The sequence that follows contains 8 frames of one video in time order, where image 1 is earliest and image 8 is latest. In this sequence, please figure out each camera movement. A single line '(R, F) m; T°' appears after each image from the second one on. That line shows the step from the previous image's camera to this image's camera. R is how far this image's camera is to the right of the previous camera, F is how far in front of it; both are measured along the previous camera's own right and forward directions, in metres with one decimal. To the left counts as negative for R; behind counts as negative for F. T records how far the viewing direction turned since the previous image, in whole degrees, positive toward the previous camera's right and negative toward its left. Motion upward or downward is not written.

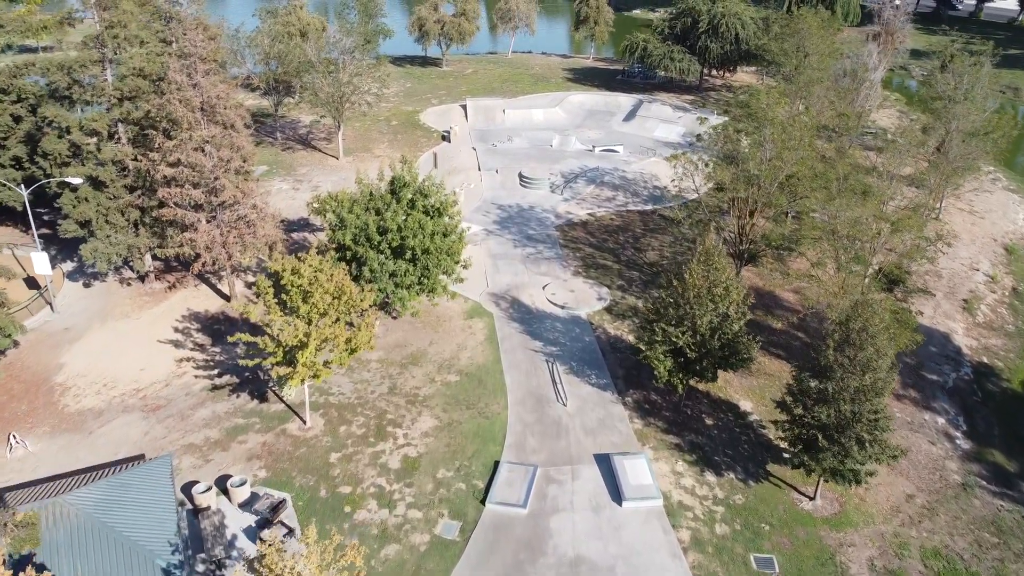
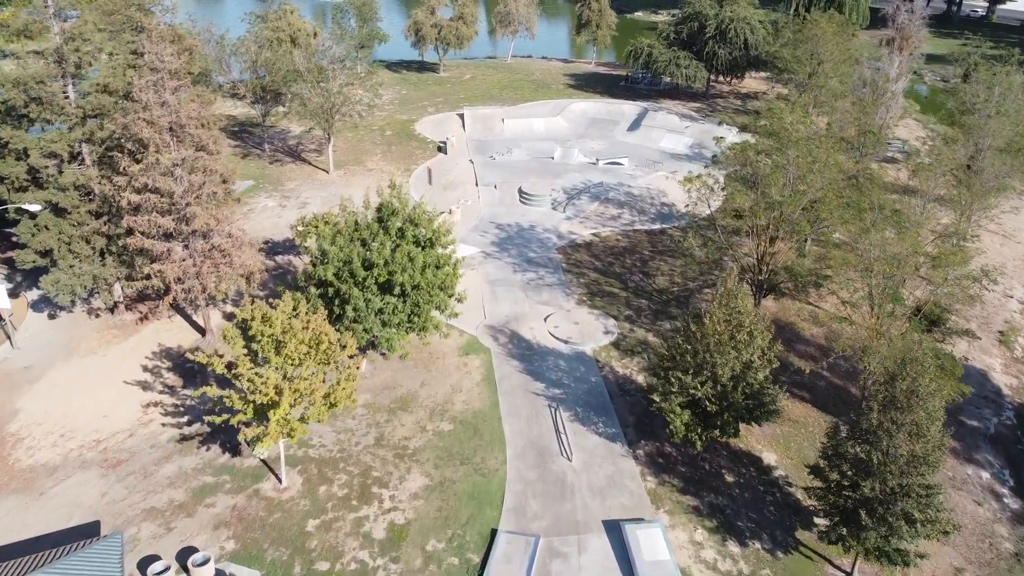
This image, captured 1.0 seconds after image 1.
(0.0, +2.0) m; 0°
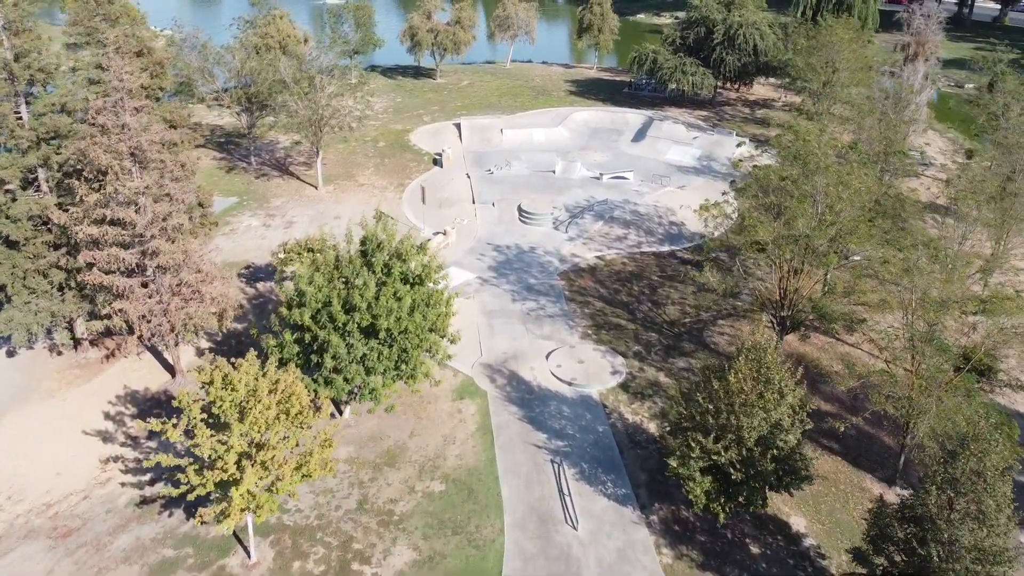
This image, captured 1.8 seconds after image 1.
(0.0, +2.1) m; 0°
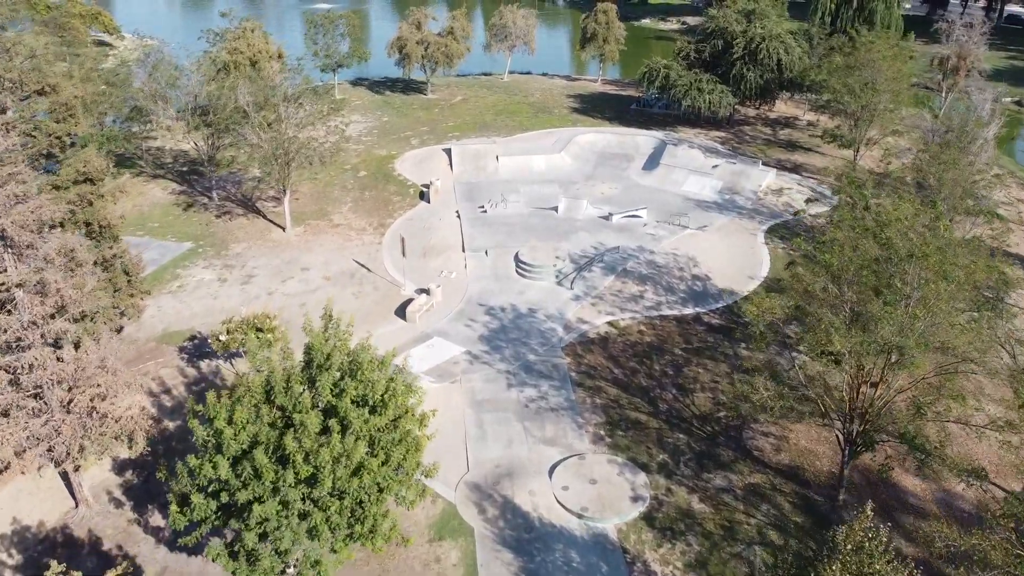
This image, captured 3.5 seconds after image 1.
(+0.2, +4.7) m; 0°
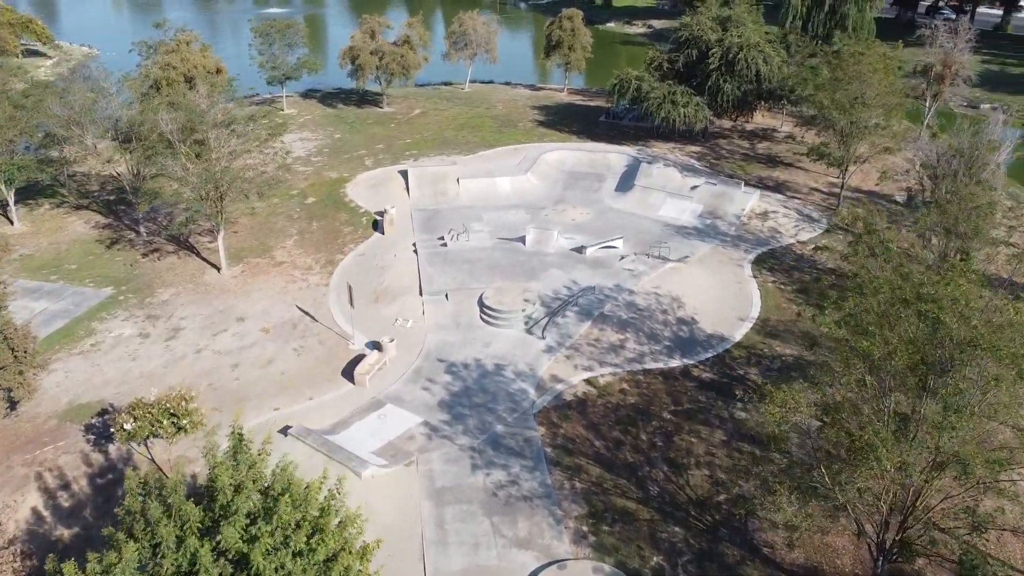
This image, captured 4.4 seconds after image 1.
(+0.1, +3.1) m; +2°
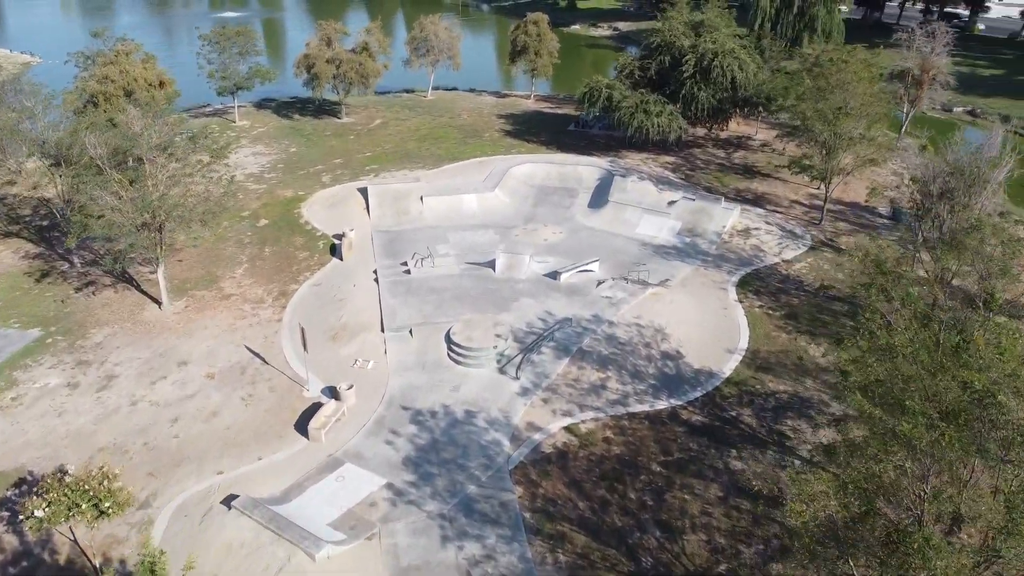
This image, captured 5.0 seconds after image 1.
(0.0, +2.1) m; +2°
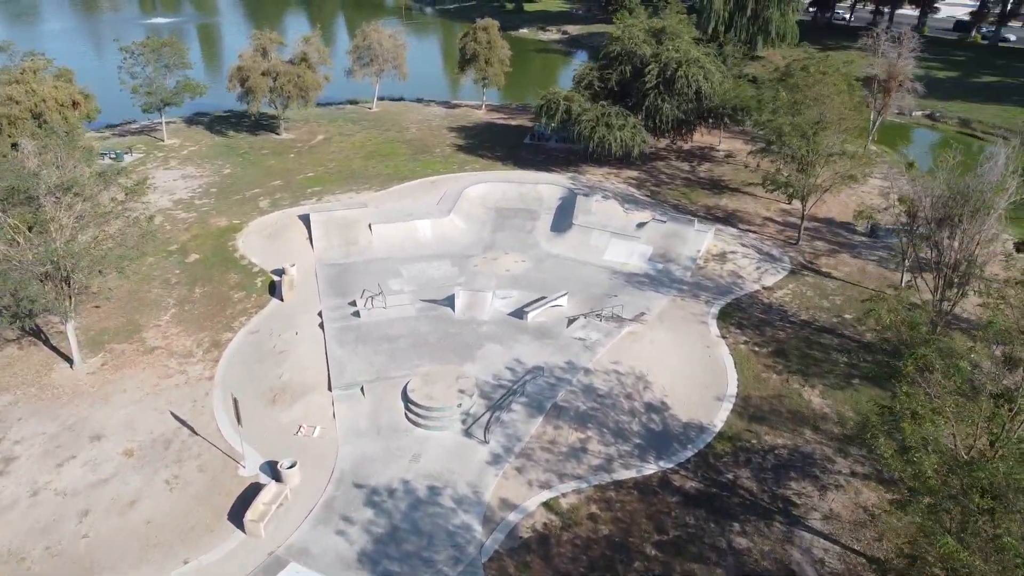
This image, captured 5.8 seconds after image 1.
(-0.3, +2.6) m; +4°
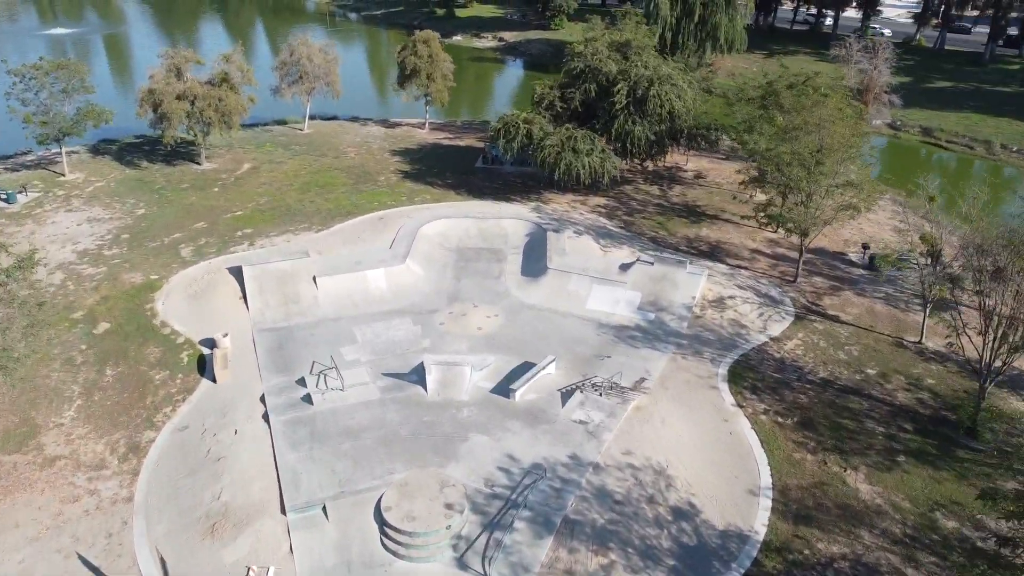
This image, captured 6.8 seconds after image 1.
(-1.2, +3.8) m; +5°
